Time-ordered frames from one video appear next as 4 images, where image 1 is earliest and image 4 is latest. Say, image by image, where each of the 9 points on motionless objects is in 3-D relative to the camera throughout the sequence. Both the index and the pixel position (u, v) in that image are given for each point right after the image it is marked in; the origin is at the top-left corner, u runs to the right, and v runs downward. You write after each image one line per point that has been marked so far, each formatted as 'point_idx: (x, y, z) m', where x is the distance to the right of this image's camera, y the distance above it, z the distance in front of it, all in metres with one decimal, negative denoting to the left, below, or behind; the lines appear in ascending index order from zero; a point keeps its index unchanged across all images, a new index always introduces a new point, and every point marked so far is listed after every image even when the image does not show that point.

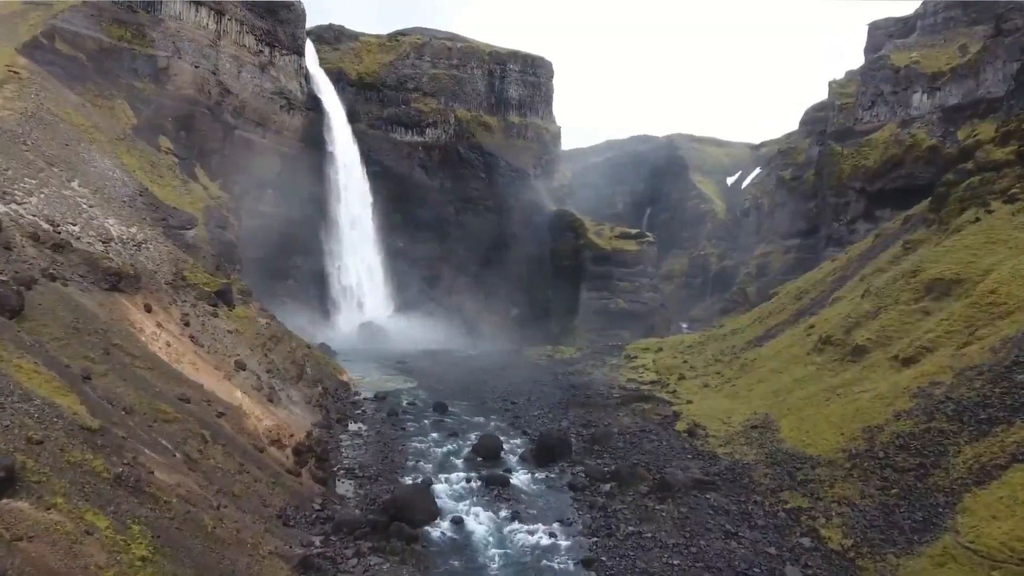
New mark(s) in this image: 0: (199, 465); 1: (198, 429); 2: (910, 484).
0: (-7.4, -4.2, +14.9) m
1: (-8.1, -3.6, +16.2) m
2: (+10.4, -5.2, +16.4) m
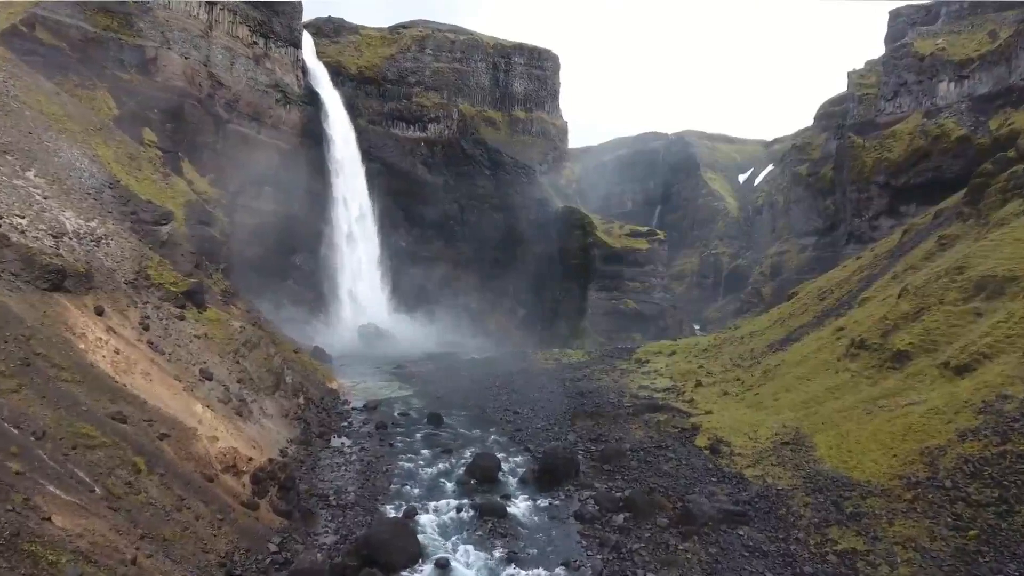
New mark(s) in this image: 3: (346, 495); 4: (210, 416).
0: (-7.6, -4.2, +12.2) m
1: (-8.2, -3.6, +13.5) m
2: (+10.3, -5.1, +13.5) m
3: (-4.8, -6.0, +18.4) m
4: (-9.2, -3.9, +19.2) m
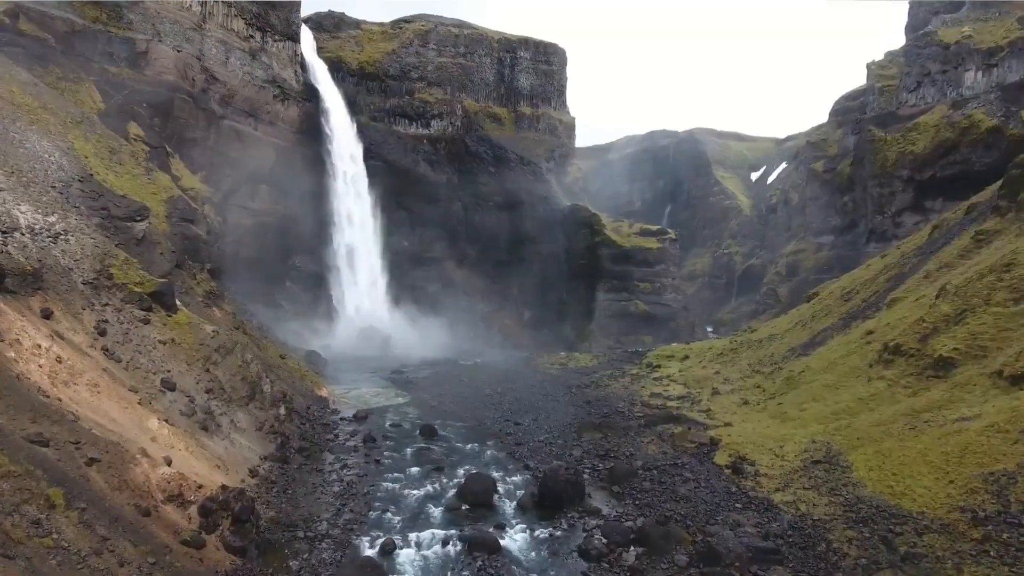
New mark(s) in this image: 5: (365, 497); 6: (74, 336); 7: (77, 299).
0: (-7.8, -4.1, +10.0) m
1: (-8.4, -3.6, +11.3) m
2: (+10.1, -5.0, +11.0) m
3: (-5.0, -6.0, +16.1) m
4: (-9.3, -3.9, +17.0) m
5: (-4.3, -6.1, +18.5) m
6: (-12.5, -1.4, +17.9) m
7: (-13.3, -0.3, +19.4) m
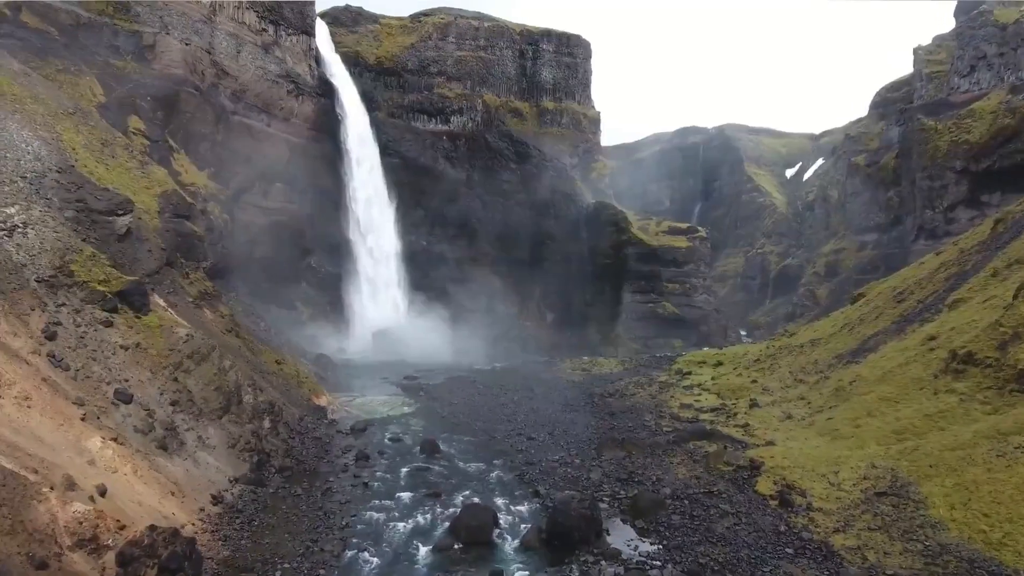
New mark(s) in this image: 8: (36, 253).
0: (-8.1, -4.0, +7.5) m
1: (-8.6, -3.5, +8.8) m
2: (+9.8, -4.9, +7.7) m
3: (-5.0, -6.0, +13.5) m
4: (-9.3, -3.8, +14.5) m
5: (-4.2, -6.1, +15.8) m
6: (-12.4, -1.3, +15.6) m
7: (-13.2, -0.3, +17.1) m
8: (-14.4, +1.1, +19.1) m
